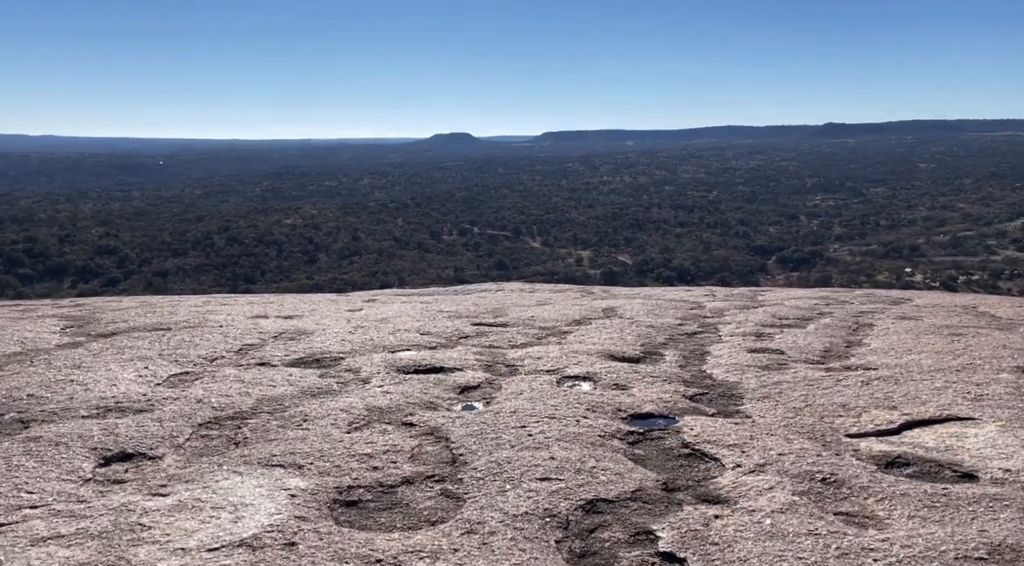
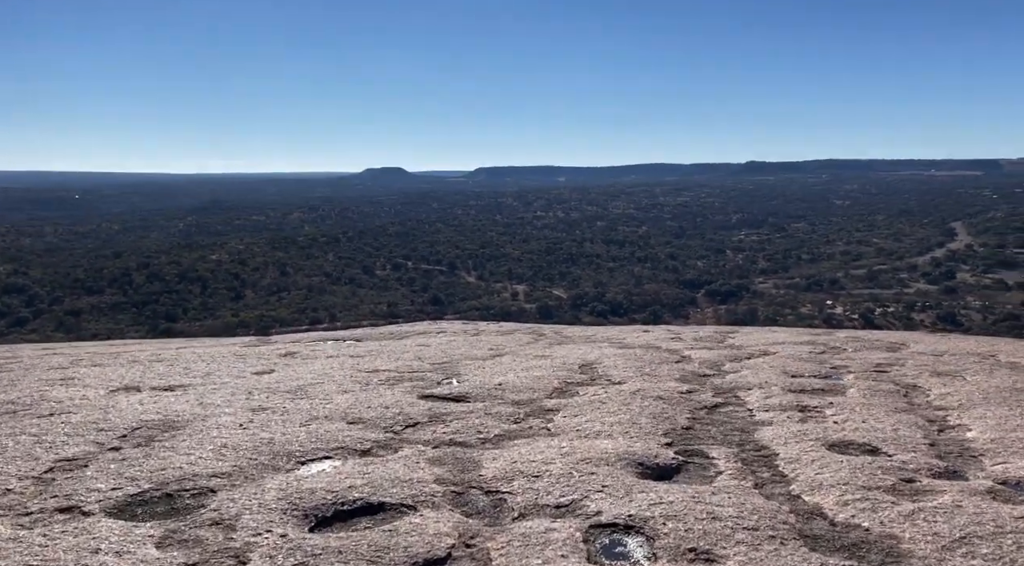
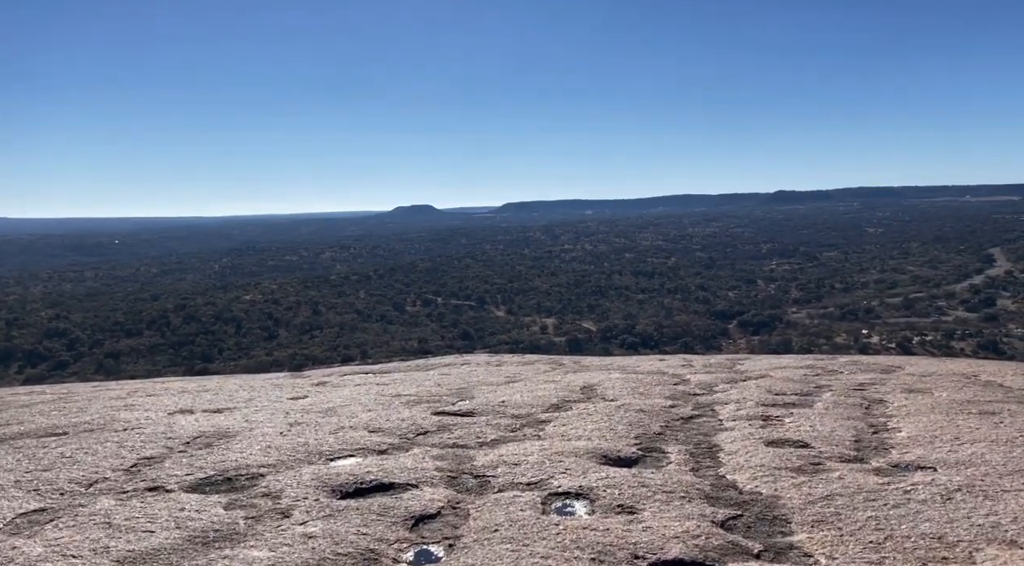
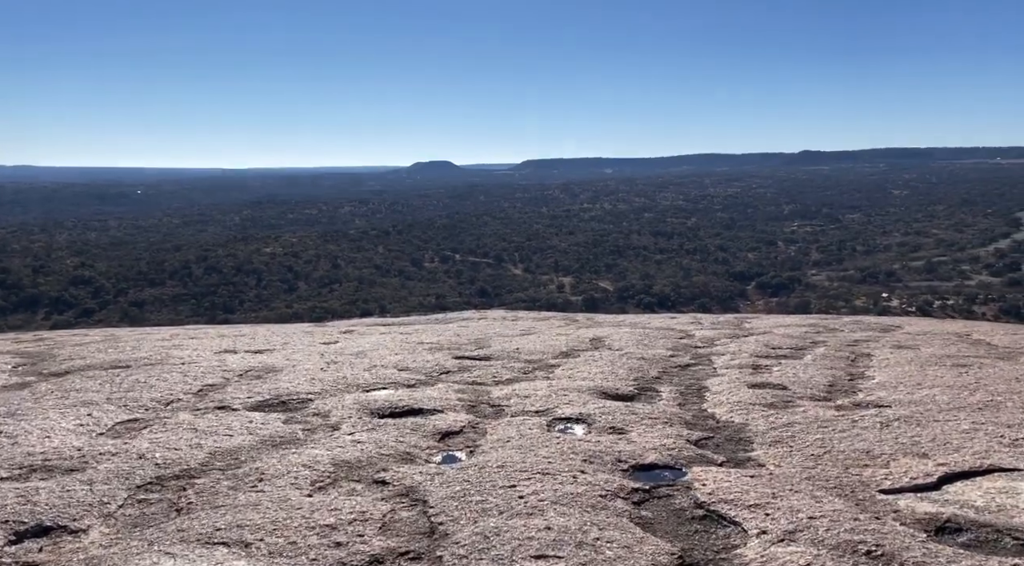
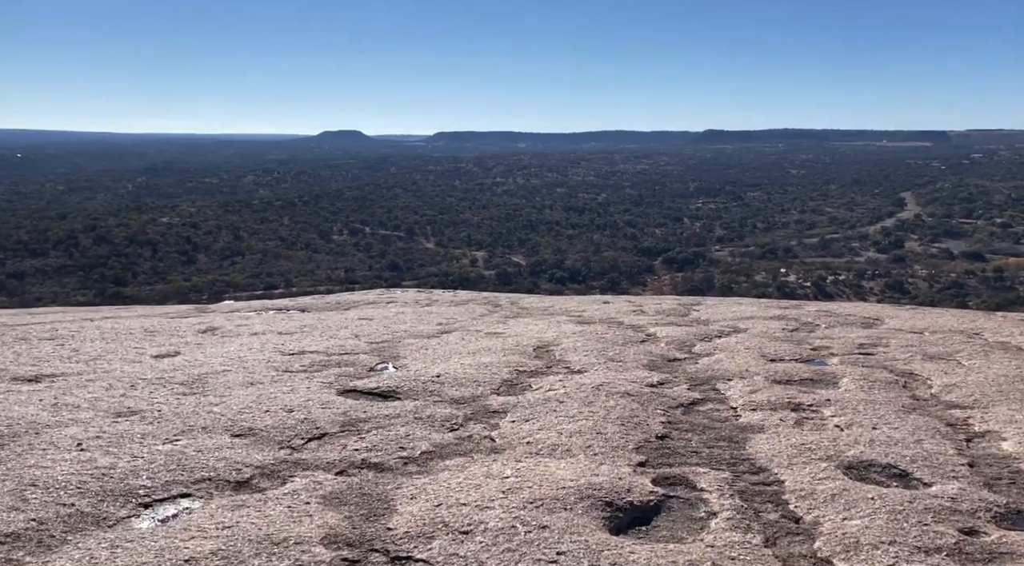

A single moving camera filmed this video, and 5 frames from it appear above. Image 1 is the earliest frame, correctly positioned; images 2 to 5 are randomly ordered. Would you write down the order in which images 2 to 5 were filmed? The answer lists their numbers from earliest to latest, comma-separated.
4, 3, 2, 5
